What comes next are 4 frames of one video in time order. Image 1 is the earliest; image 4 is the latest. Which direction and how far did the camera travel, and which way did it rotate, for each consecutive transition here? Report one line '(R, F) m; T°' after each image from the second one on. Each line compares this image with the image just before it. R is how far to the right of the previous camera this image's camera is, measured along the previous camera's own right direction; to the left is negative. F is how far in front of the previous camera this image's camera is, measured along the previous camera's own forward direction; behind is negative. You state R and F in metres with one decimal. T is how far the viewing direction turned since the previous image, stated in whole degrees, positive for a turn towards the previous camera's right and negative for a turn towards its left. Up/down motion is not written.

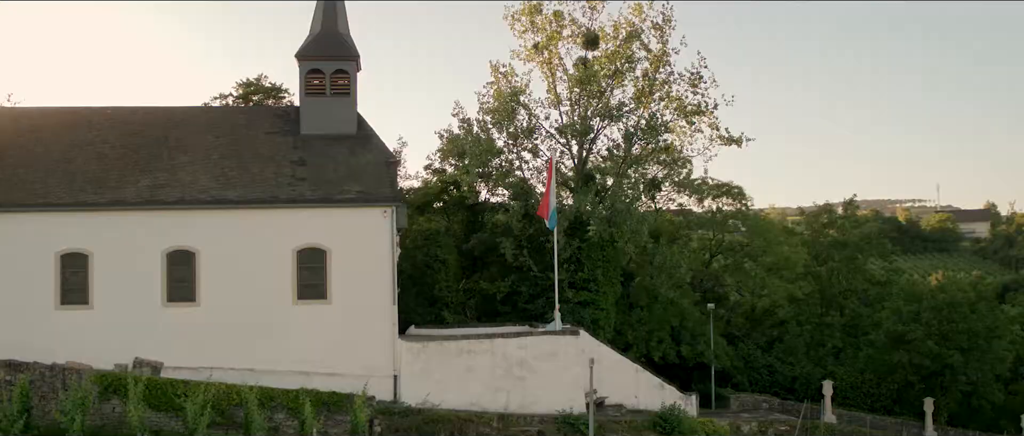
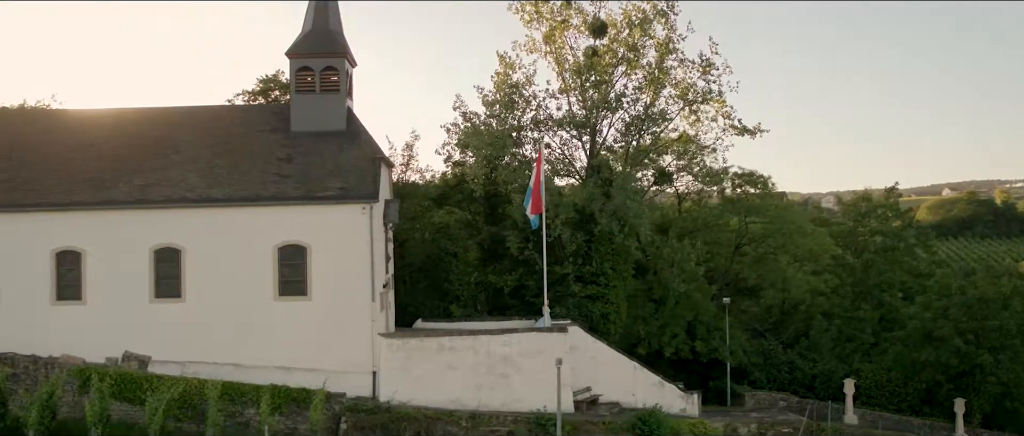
(+2.9, +0.5) m; -6°
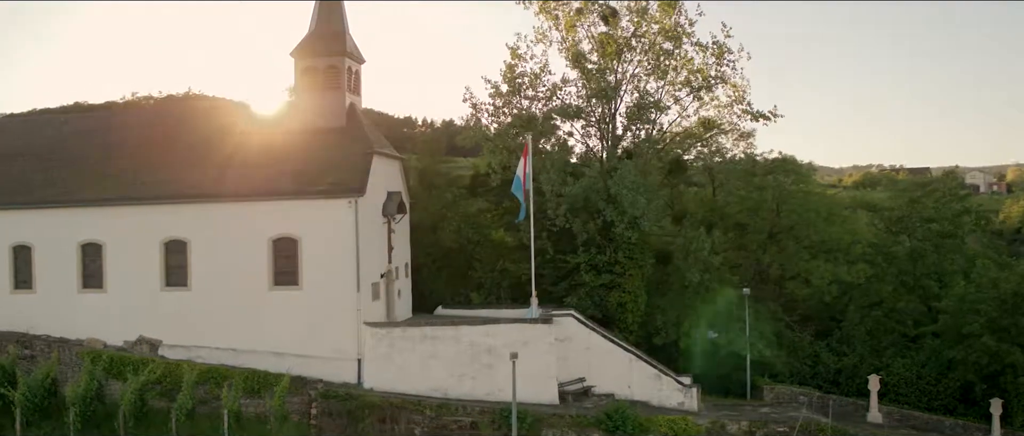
(+4.1, +0.1) m; -9°
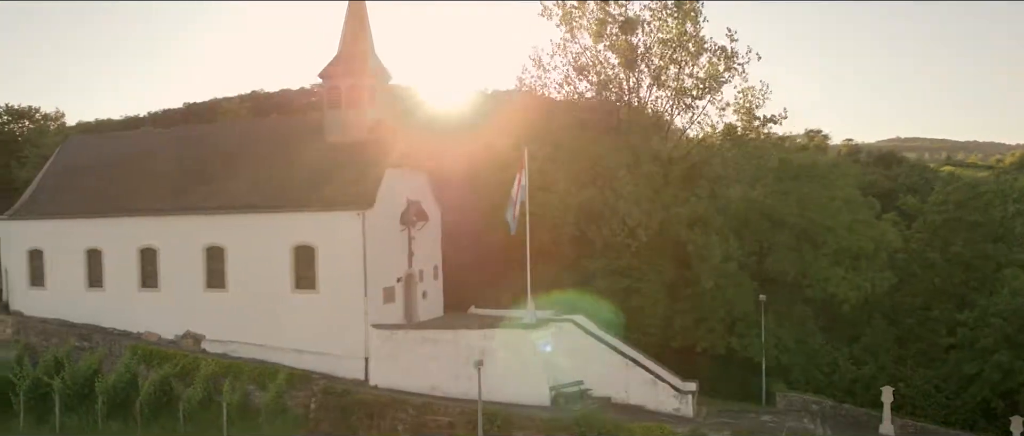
(+4.4, -1.1) m; -9°
